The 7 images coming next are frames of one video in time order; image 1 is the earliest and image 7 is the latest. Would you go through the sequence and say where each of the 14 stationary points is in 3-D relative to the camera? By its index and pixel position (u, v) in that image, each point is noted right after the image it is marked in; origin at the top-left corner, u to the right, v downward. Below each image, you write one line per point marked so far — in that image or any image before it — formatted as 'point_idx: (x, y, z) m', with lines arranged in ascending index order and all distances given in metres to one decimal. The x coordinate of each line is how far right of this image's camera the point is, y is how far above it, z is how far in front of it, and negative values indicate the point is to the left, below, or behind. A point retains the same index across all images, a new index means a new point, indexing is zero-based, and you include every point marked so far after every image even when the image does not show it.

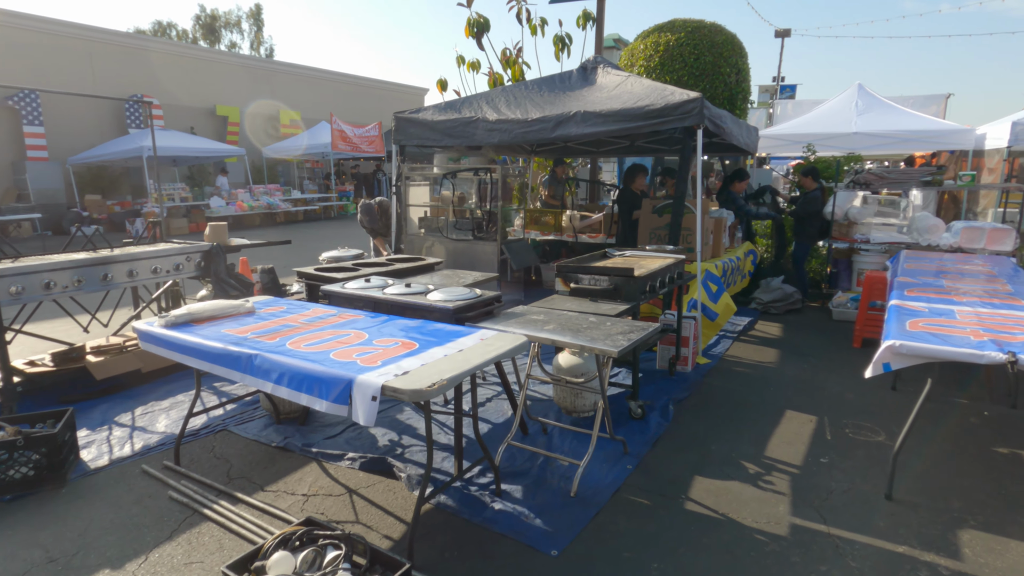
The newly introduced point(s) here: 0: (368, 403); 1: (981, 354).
0: (-0.6, -0.4, +2.3) m
1: (+2.0, -0.3, +2.6) m
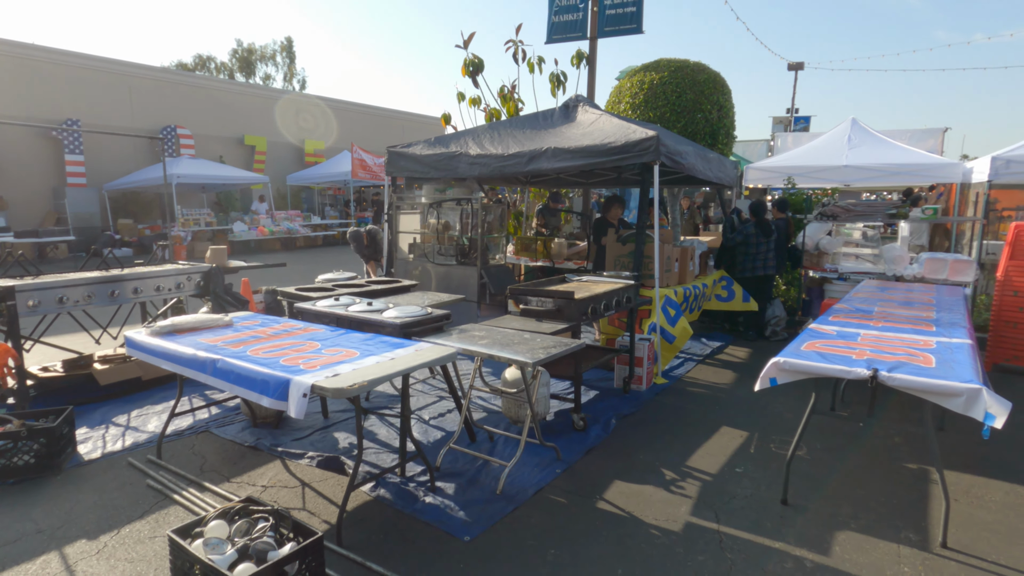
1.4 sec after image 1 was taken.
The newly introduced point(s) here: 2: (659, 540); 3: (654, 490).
0: (-1.0, -0.5, +2.7) m
1: (+1.6, -0.4, +2.9) m
2: (+0.7, -1.2, +2.9) m
3: (+0.8, -1.2, +3.4) m
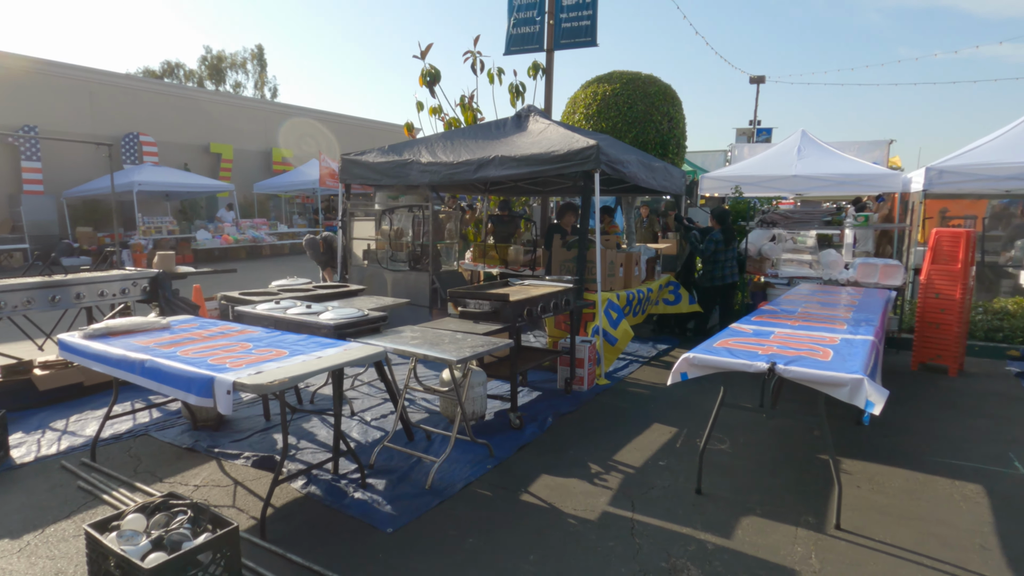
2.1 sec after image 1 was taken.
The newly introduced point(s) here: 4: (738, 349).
0: (-1.4, -0.5, +2.7) m
1: (+1.2, -0.4, +3.0) m
2: (+0.3, -1.2, +3.0) m
3: (+0.4, -1.2, +3.5) m
4: (+1.3, -0.3, +3.4) m
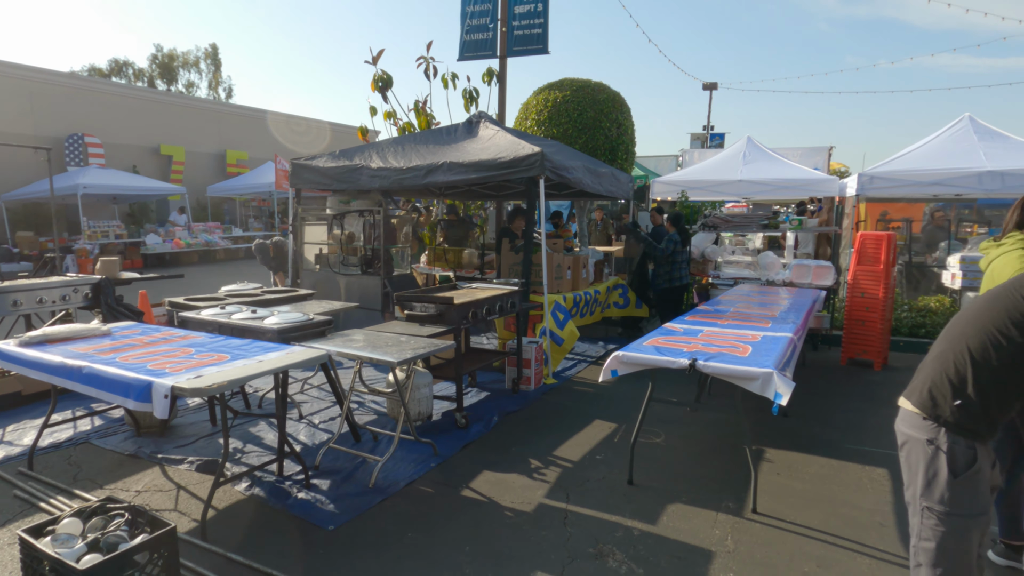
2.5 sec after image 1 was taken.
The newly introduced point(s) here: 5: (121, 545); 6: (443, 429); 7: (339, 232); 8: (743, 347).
0: (-1.7, -0.5, +2.8) m
1: (+0.9, -0.4, +3.3) m
2: (0.0, -1.3, +3.2) m
3: (0.0, -1.2, +3.6) m
4: (+0.9, -0.4, +3.6) m
5: (-1.6, -1.1, +2.4) m
6: (-0.5, -1.1, +4.4) m
7: (-2.1, +0.7, +7.1) m
8: (+1.4, -0.4, +3.5) m
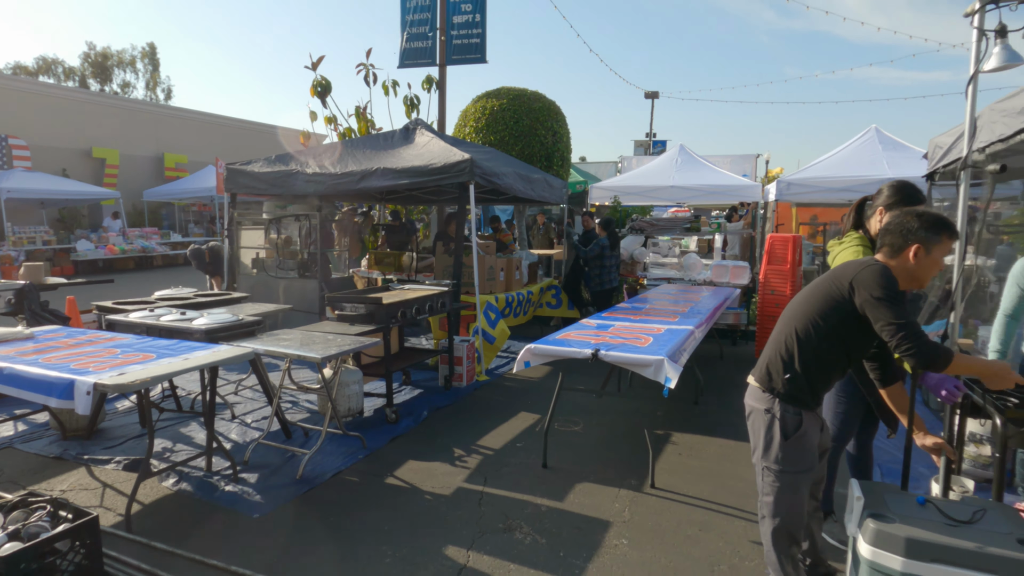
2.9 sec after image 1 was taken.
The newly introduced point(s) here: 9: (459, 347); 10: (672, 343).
0: (-2.1, -0.5, +2.9) m
1: (+0.4, -0.4, +3.6) m
2: (-0.5, -1.2, +3.4) m
3: (-0.5, -1.2, +3.9) m
4: (+0.4, -0.3, +3.9) m
5: (-2.0, -1.1, +2.5) m
6: (-1.1, -1.1, +4.6) m
7: (-2.9, +0.6, +7.1) m
8: (+0.9, -0.3, +3.9) m
9: (-0.5, -0.6, +5.6) m
10: (+1.0, -0.4, +3.8) m
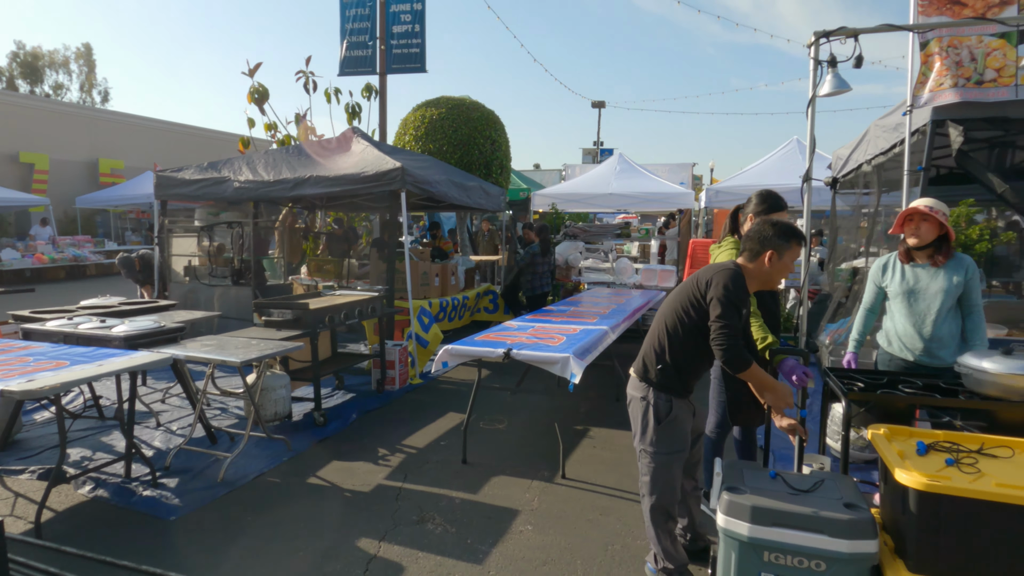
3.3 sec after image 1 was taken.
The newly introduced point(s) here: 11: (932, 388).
0: (-2.6, -0.6, +2.9) m
1: (-0.1, -0.4, +3.7) m
2: (-1.0, -1.3, +3.5) m
3: (-1.0, -1.2, +4.0) m
4: (-0.1, -0.4, +4.1) m
5: (-2.4, -1.1, +2.5) m
6: (-1.7, -1.1, +4.6) m
7: (-3.7, +0.5, +7.1) m
8: (+0.3, -0.4, +4.1) m
9: (-1.2, -0.6, +5.7) m
10: (+0.5, -0.4, +4.0) m
11: (+1.9, -0.5, +2.7) m
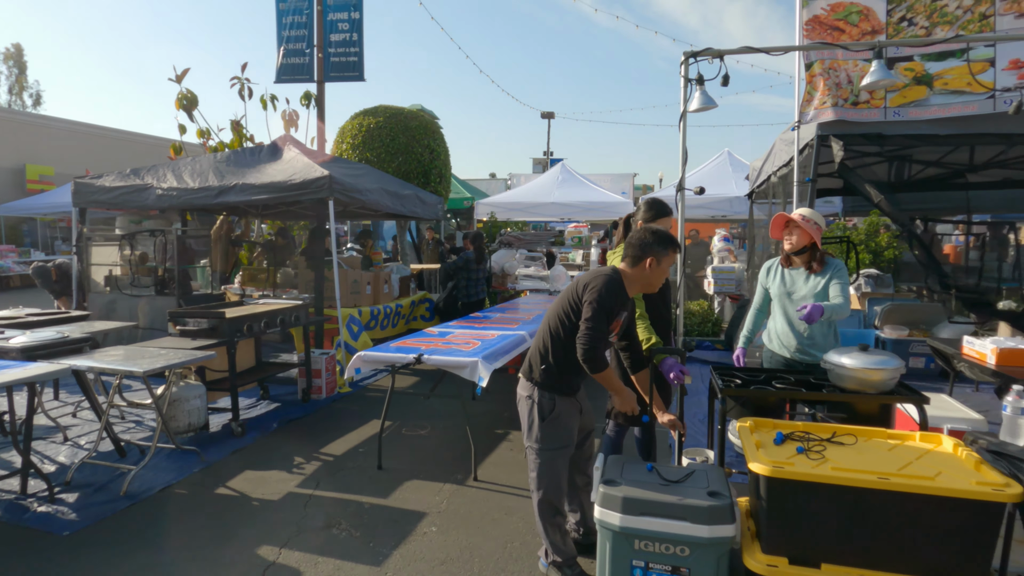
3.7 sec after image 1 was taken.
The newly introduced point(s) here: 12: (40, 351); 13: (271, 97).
0: (-3.1, -0.6, +2.8) m
1: (-0.7, -0.4, +3.8) m
2: (-1.5, -1.3, +3.5) m
3: (-1.6, -1.3, +4.0) m
4: (-0.7, -0.4, +4.1) m
5: (-2.9, -1.1, +2.4) m
6: (-2.3, -1.2, +4.6) m
7: (-4.5, +0.4, +6.9) m
8: (-0.3, -0.4, +4.2) m
9: (-1.9, -0.7, +5.7) m
10: (-0.1, -0.4, +4.1) m
11: (+1.4, -0.5, +2.9) m
12: (-3.1, -0.4, +3.9) m
13: (-4.2, +3.4, +10.3) m
